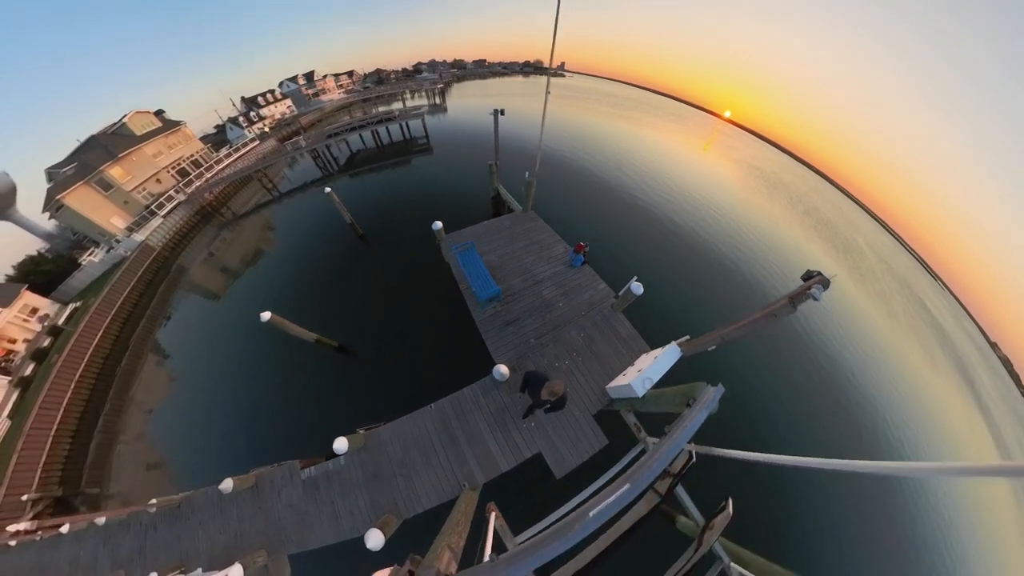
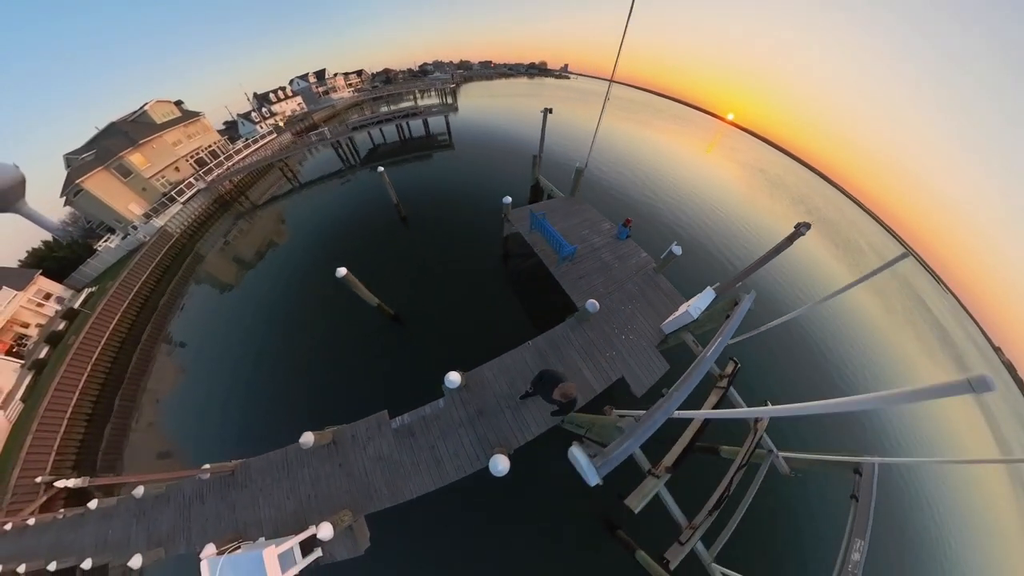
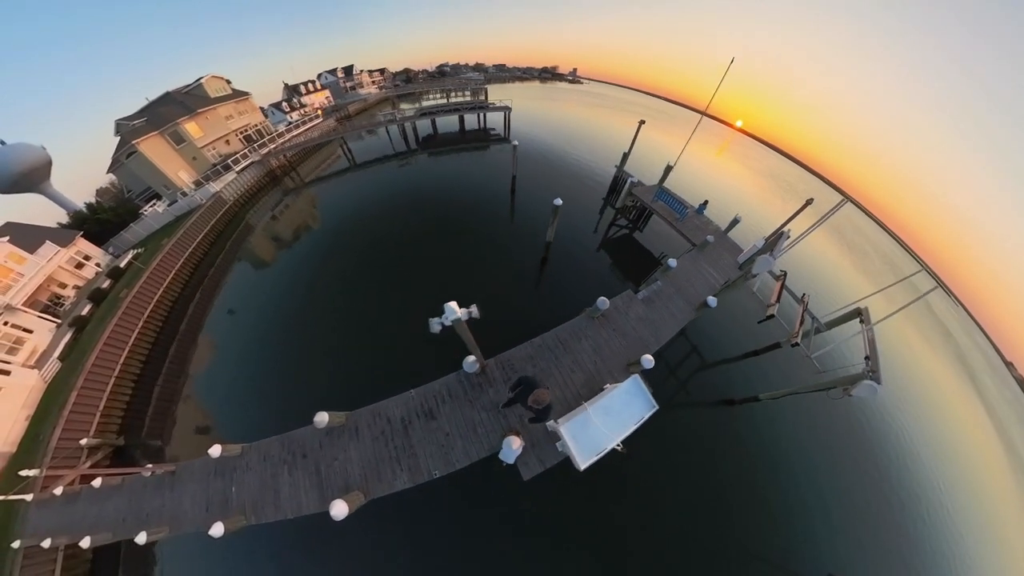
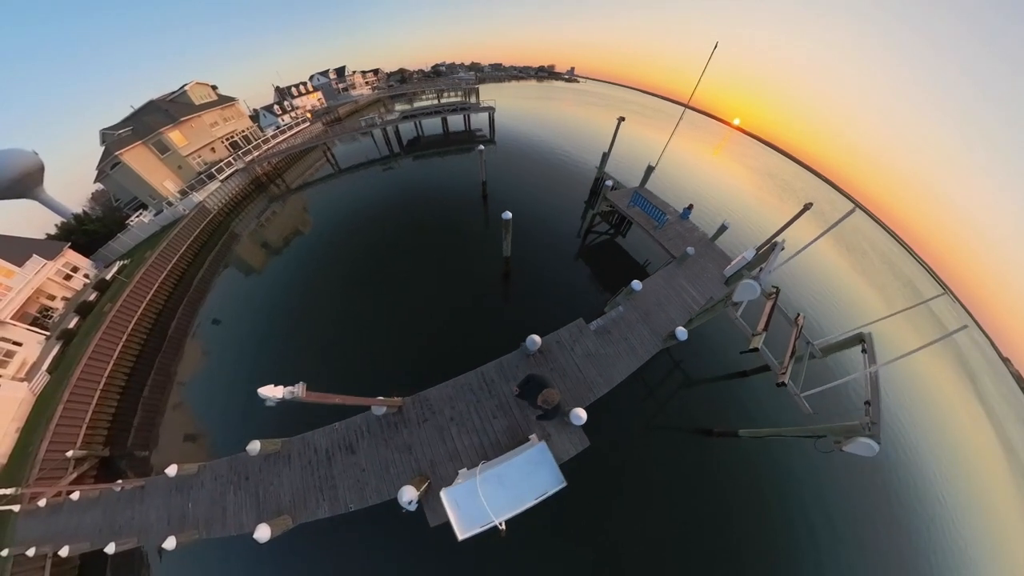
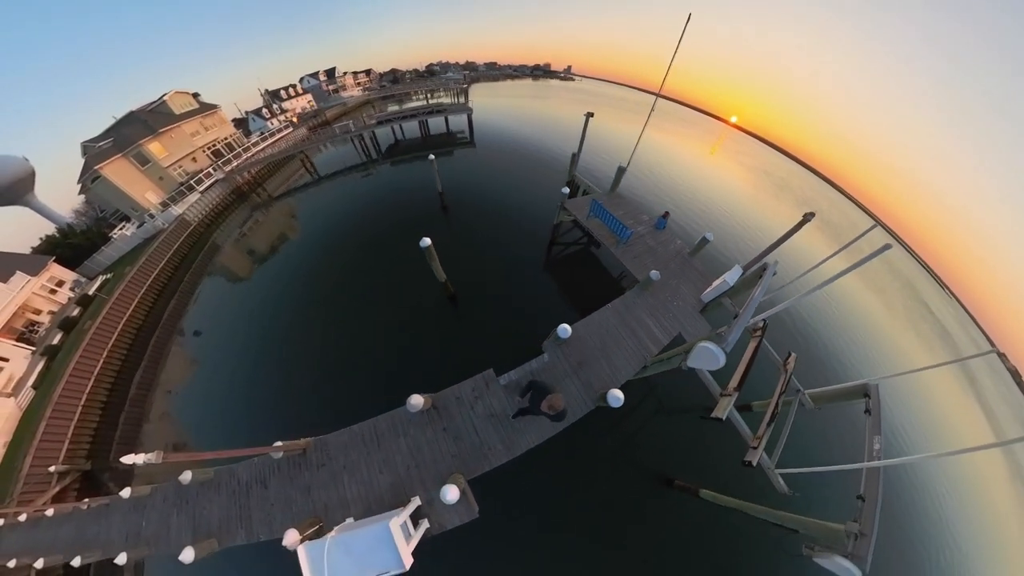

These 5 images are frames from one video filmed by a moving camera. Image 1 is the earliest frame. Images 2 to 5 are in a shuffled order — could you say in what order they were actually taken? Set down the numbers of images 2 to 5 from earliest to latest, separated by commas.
2, 5, 4, 3
